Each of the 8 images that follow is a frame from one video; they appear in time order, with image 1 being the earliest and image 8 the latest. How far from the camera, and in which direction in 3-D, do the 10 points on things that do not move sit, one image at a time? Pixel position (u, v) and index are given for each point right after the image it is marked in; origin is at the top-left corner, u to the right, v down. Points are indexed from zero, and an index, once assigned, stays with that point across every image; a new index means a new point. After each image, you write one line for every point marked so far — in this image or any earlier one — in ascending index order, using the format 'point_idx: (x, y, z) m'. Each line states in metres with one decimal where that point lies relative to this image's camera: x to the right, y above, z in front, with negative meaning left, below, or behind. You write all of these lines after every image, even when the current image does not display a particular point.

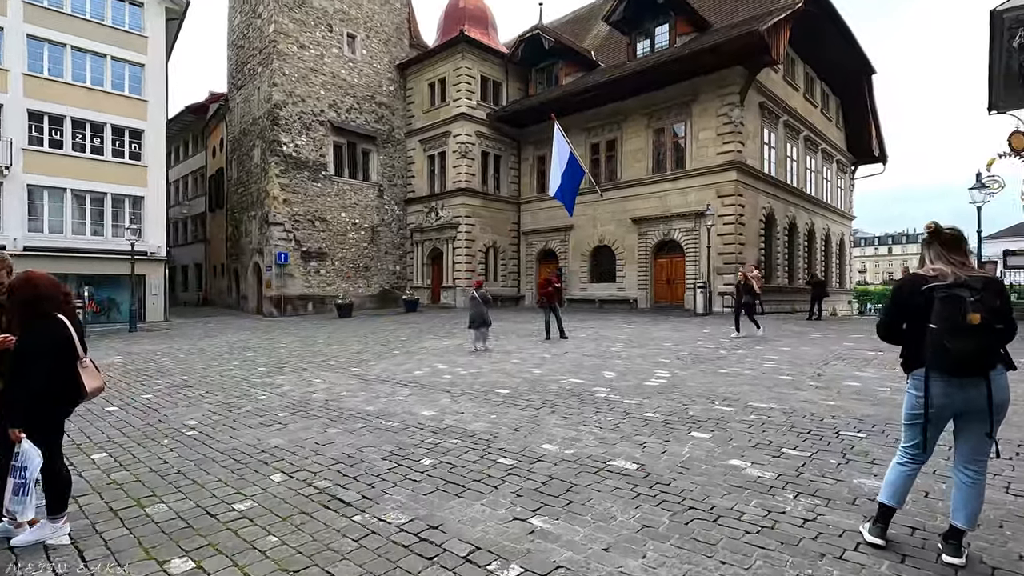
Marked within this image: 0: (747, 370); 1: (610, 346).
0: (+3.8, -1.4, +8.8) m
1: (+2.3, -1.4, +12.4) m
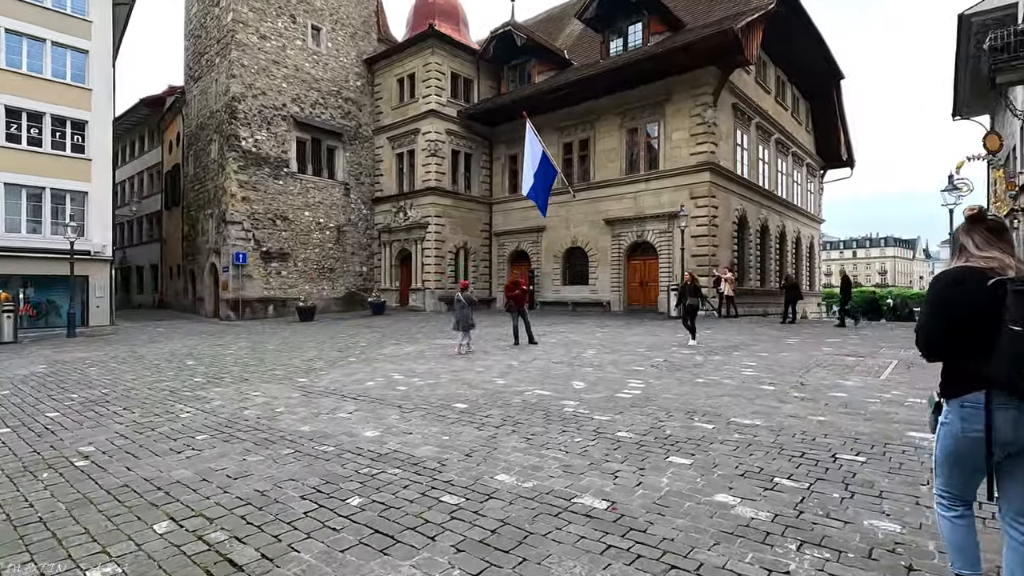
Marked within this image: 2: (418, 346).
0: (+3.3, -1.4, +8.2) m
1: (+1.5, -1.4, +11.7) m
2: (-2.4, -1.5, +13.7) m
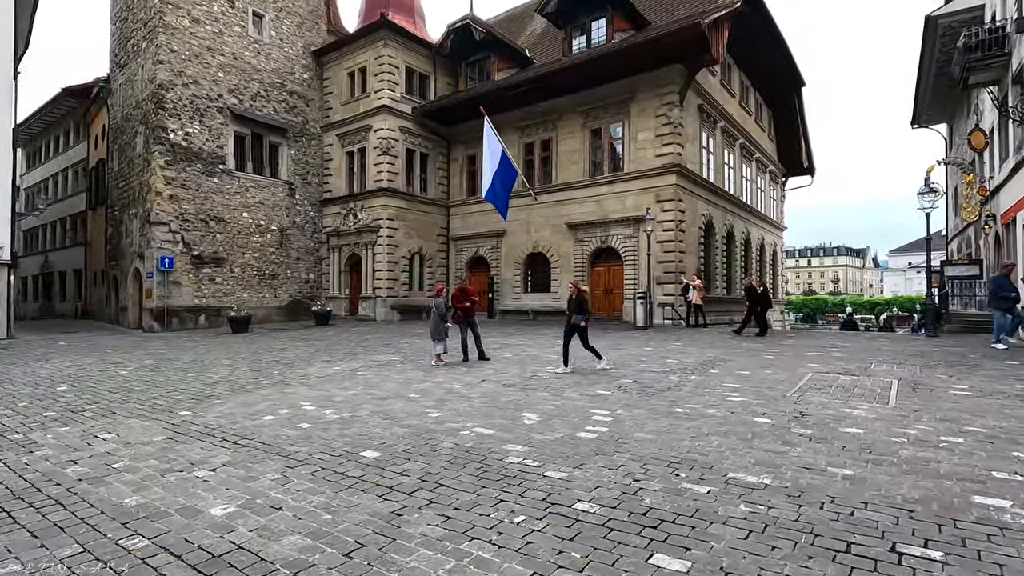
0: (+2.5, -1.5, +6.7) m
1: (+0.5, -1.6, +10.1) m
2: (-3.5, -1.7, +11.8) m
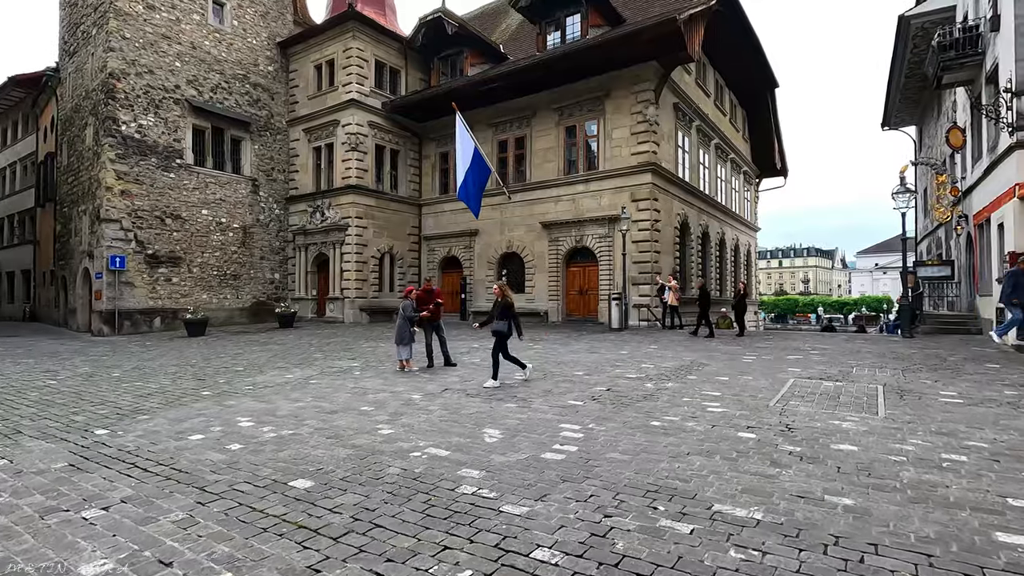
0: (+2.0, -1.5, +6.2) m
1: (-0.1, -1.6, +9.4) m
2: (-4.2, -1.7, +11.0) m
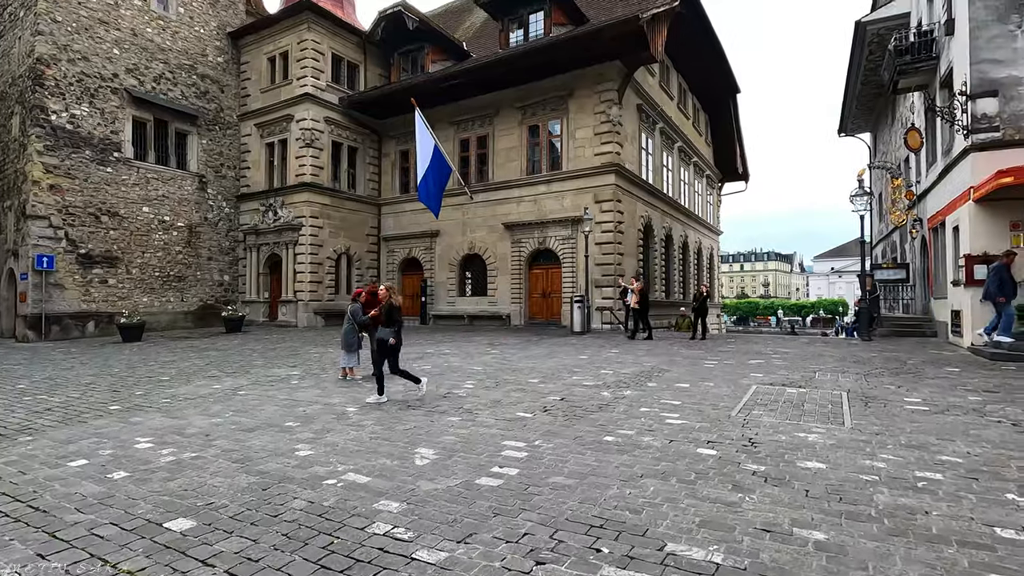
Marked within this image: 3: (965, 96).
0: (+1.4, -1.6, +5.6) m
1: (-0.9, -1.6, +8.8) m
2: (-5.1, -1.7, +10.0) m
3: (+10.5, +4.4, +12.4) m
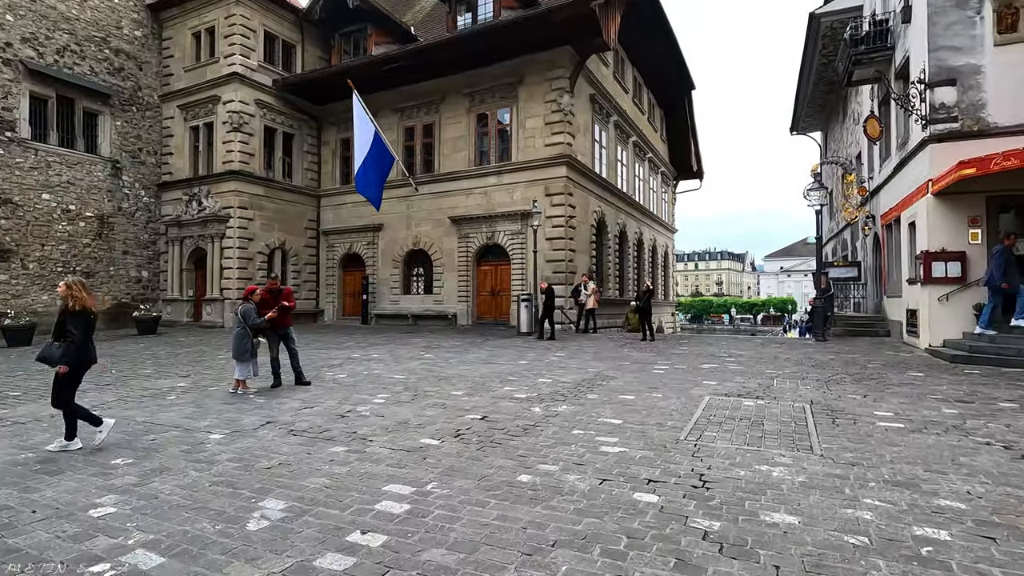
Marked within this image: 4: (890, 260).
0: (+0.5, -1.5, +4.4) m
1: (-2.1, -1.6, +7.4) m
2: (-6.3, -1.7, +8.3) m
3: (+9.1, +4.5, +11.8) m
4: (+10.8, +0.8, +15.3) m
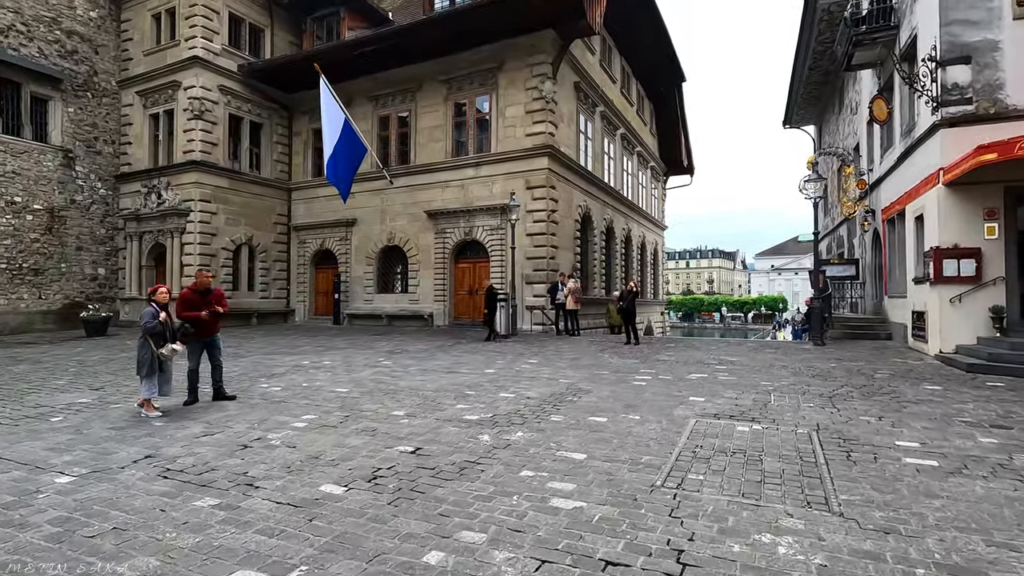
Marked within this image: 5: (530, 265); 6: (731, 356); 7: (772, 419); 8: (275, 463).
0: (-0.1, -1.5, +3.2) m
1: (-2.7, -1.6, +6.1) m
2: (-6.9, -1.7, +7.0) m
3: (+8.4, +4.5, +10.6) m
4: (+10.1, +0.8, +14.2) m
5: (+0.7, +0.8, +19.6) m
6: (+4.7, -1.4, +11.4) m
7: (+3.0, -1.5, +6.1) m
8: (-2.2, -1.6, +4.9) m
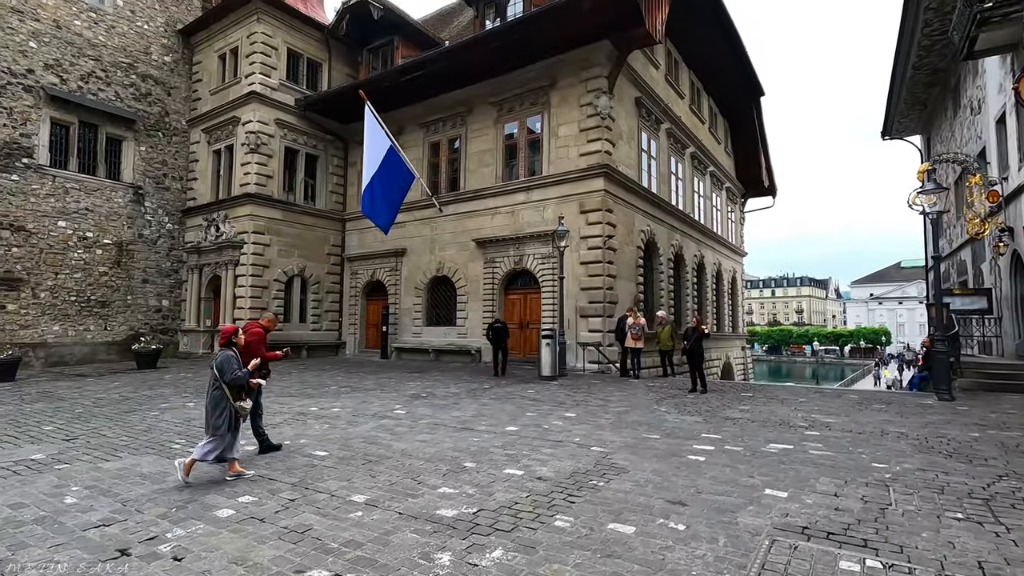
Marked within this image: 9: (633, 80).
0: (-0.6, -1.8, +1.4) m
1: (-2.8, -2.0, +4.7) m
2: (-6.9, -2.1, +6.1) m
3: (+8.8, +3.9, +8.0) m
4: (+11.0, 0.0, +11.1) m
5: (+2.4, -0.3, +17.7) m
6: (+5.2, -2.1, +8.9) m
7: (+2.8, -1.9, +3.9) m
8: (-2.4, -1.9, +3.4) m
9: (+4.6, +7.8, +20.0) m
